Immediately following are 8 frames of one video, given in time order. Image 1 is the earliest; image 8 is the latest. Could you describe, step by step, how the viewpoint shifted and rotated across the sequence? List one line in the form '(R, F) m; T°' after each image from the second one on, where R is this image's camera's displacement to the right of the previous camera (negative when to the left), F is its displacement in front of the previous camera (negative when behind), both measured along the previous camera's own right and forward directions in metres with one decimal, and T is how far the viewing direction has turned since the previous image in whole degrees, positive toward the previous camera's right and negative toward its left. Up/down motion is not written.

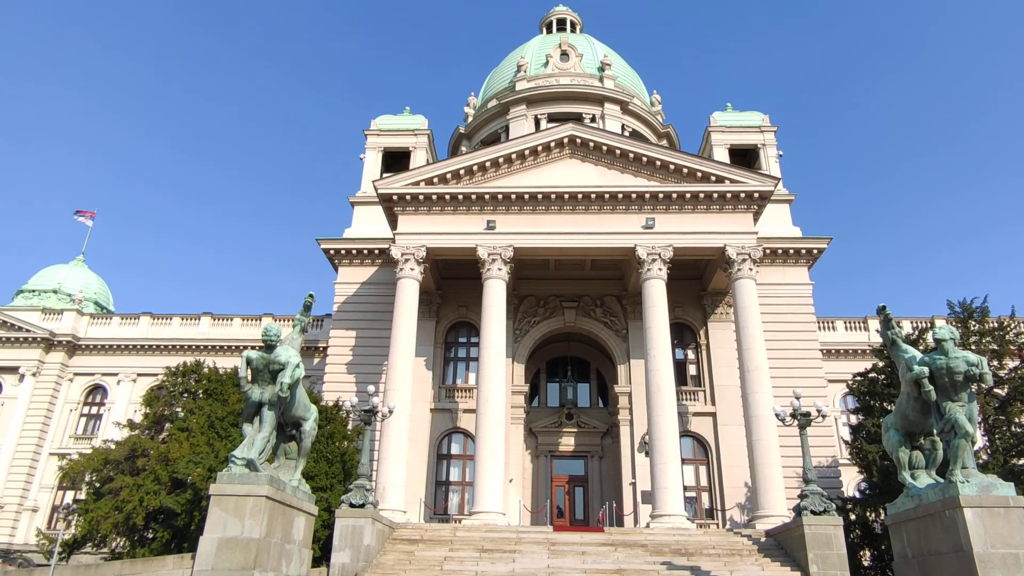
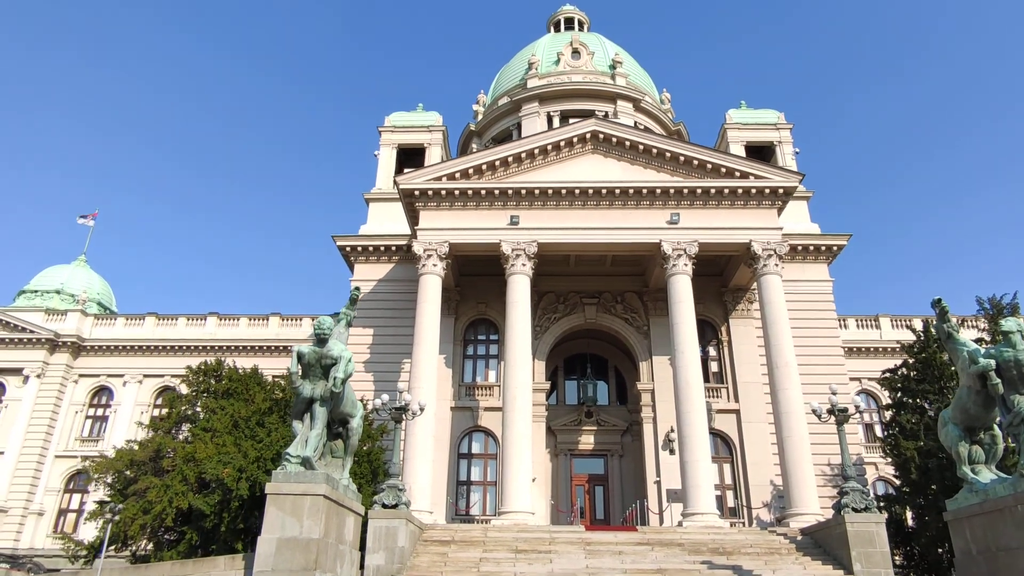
(-1.2, +0.3) m; +1°
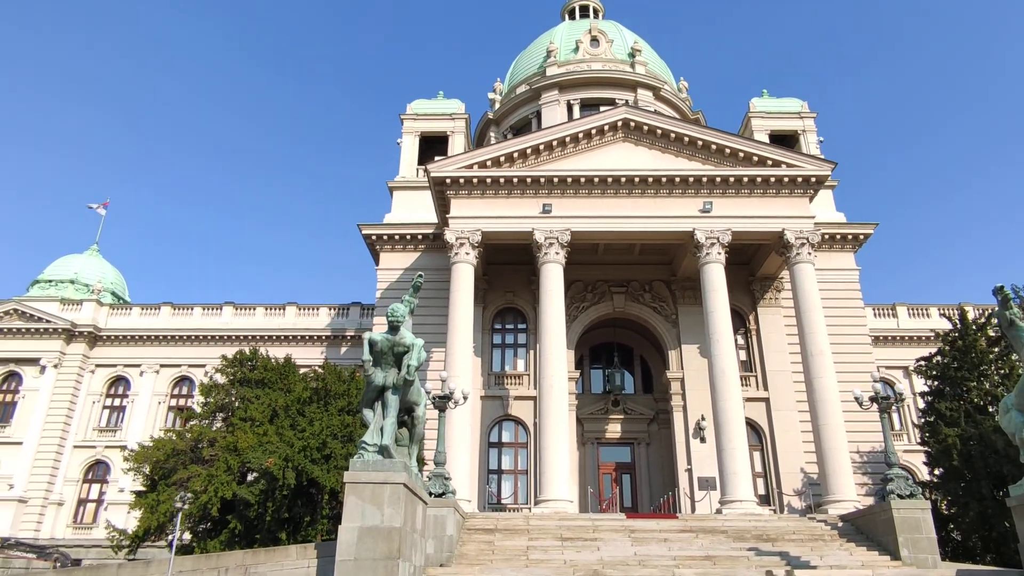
(-1.3, +0.1) m; +1°
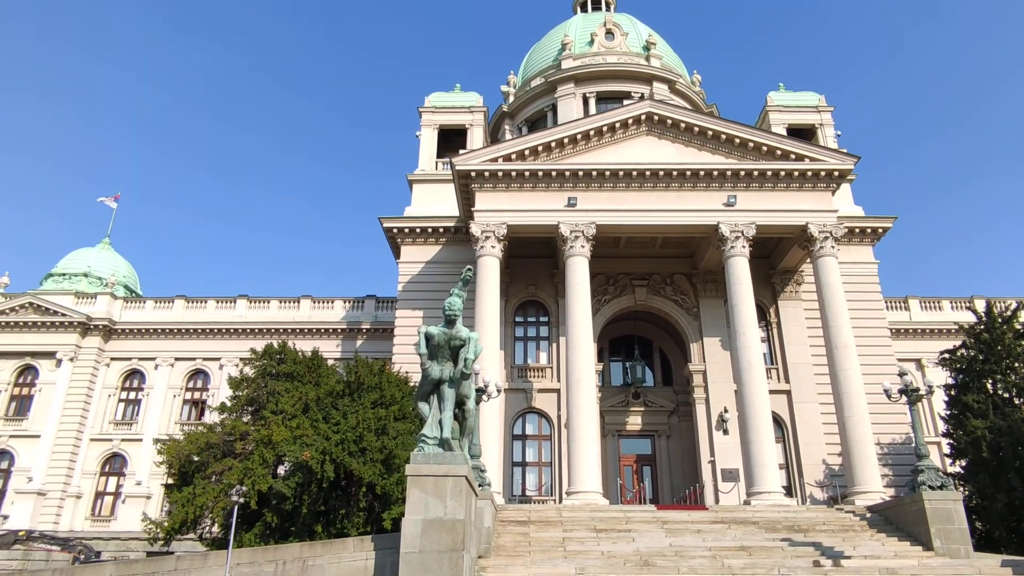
(-1.0, -0.1) m; 0°
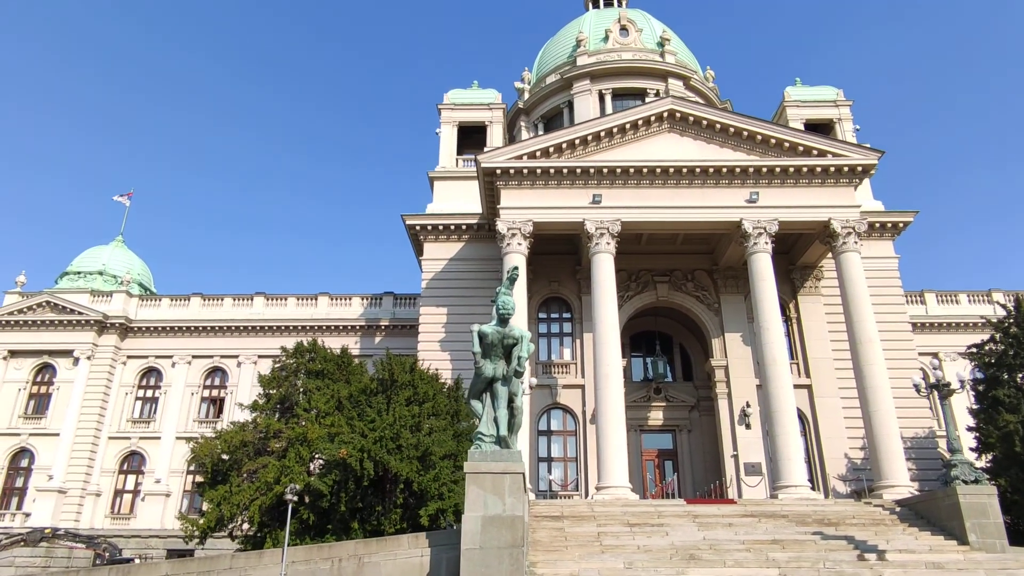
(-0.9, -0.1) m; 0°
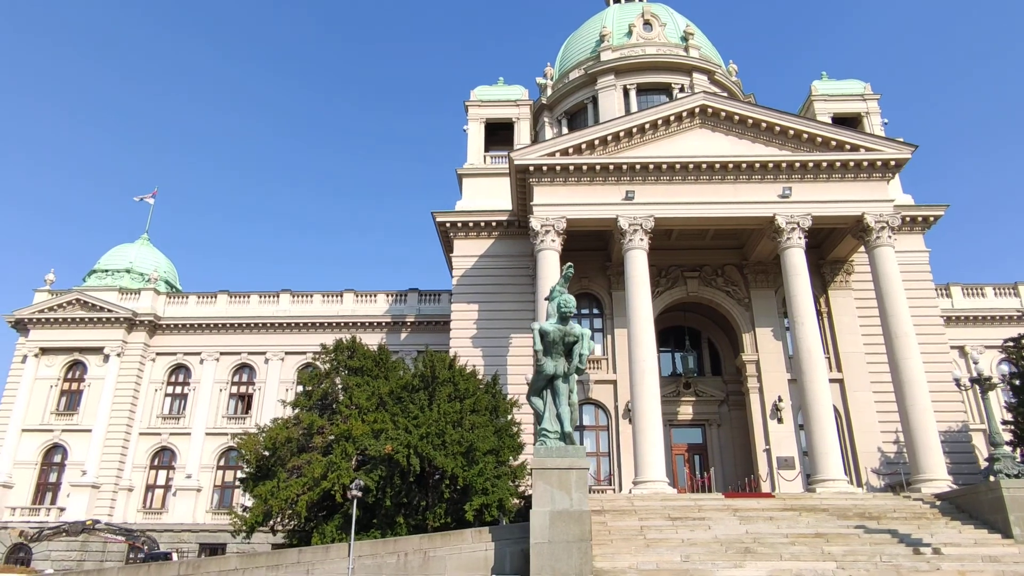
(-0.9, -0.2) m; -1°
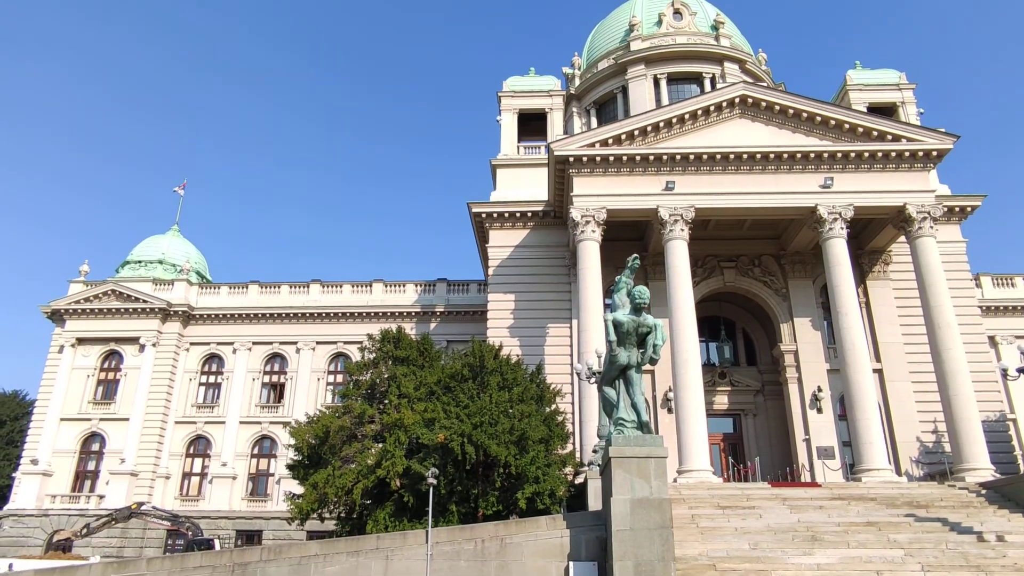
(-1.2, -0.2) m; -1°
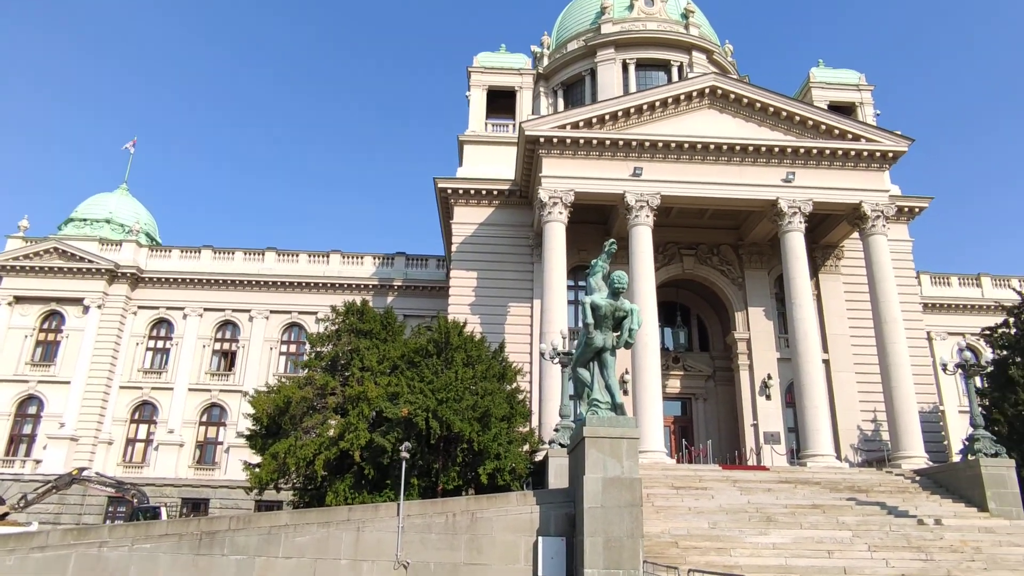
(-0.6, -0.1) m; +4°
